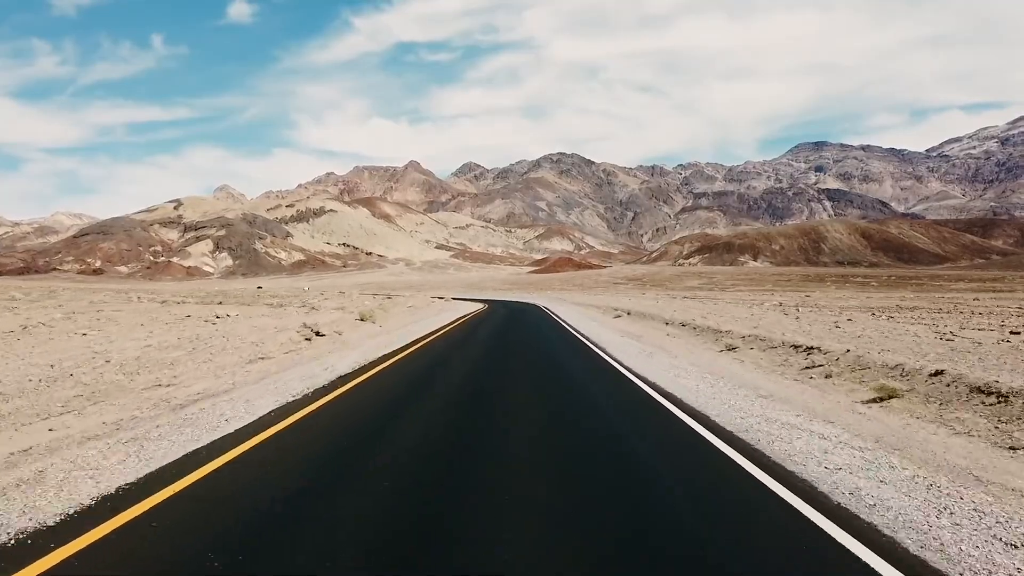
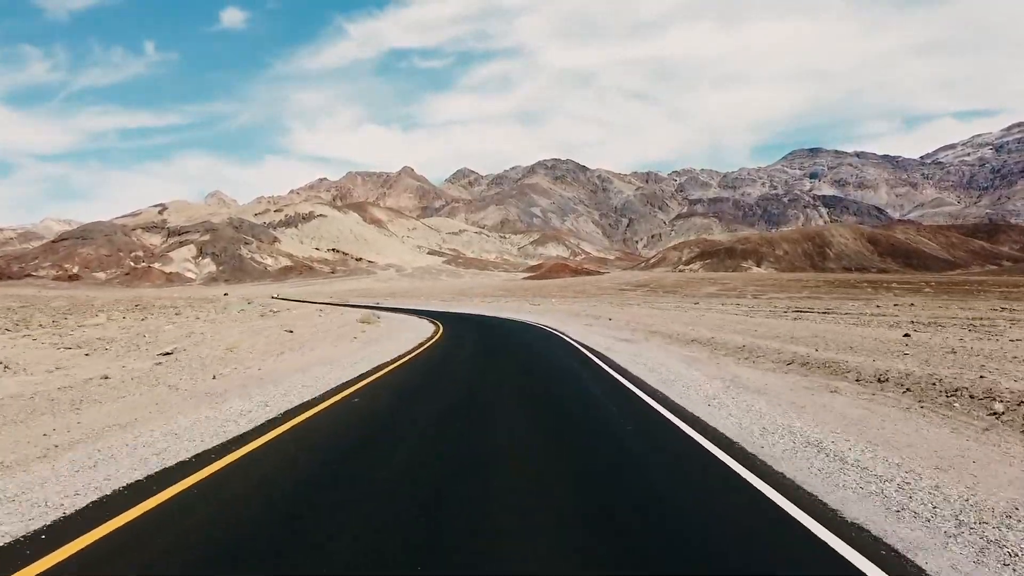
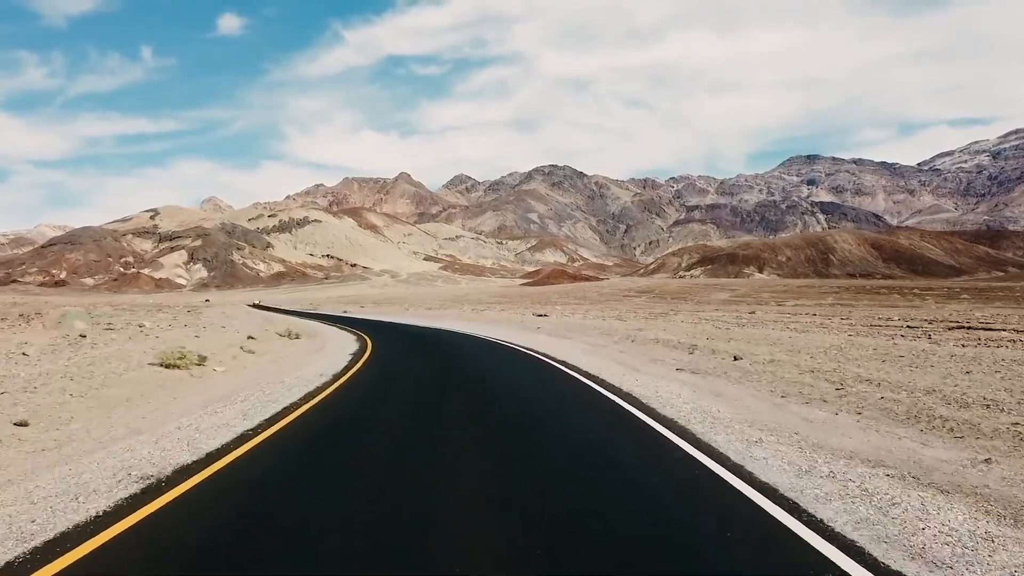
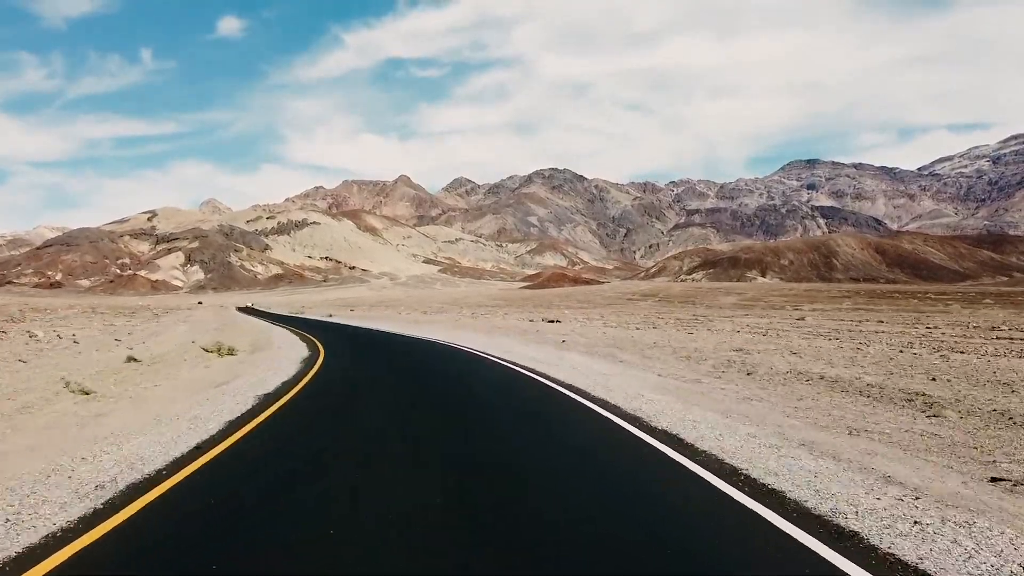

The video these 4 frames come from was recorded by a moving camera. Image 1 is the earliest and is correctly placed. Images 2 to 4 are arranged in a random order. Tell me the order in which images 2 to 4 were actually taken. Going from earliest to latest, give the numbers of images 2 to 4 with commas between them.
2, 3, 4
